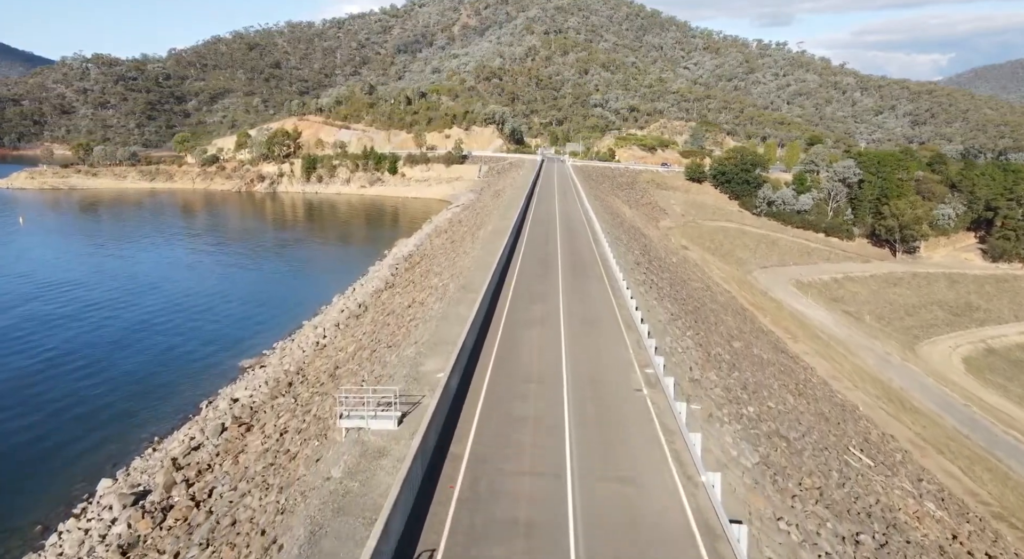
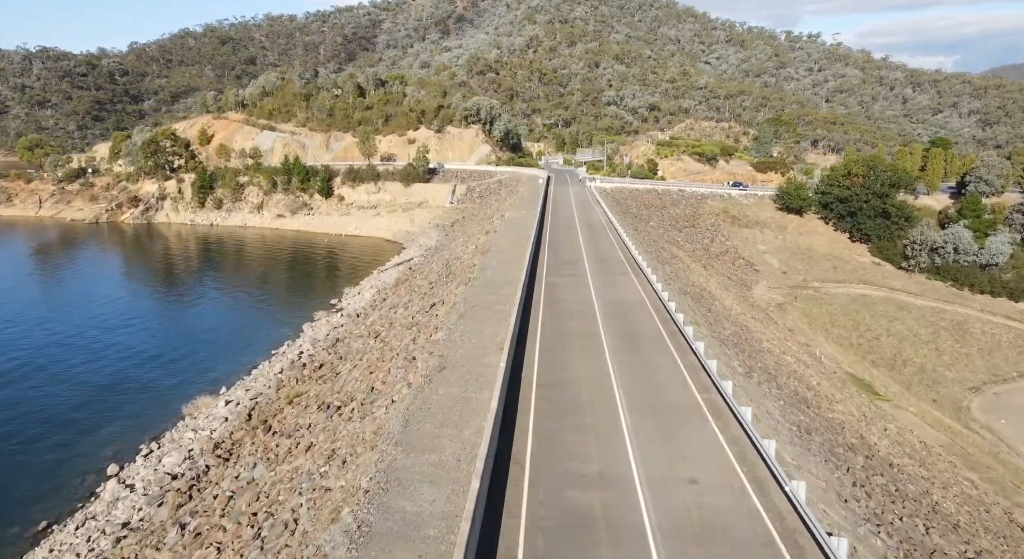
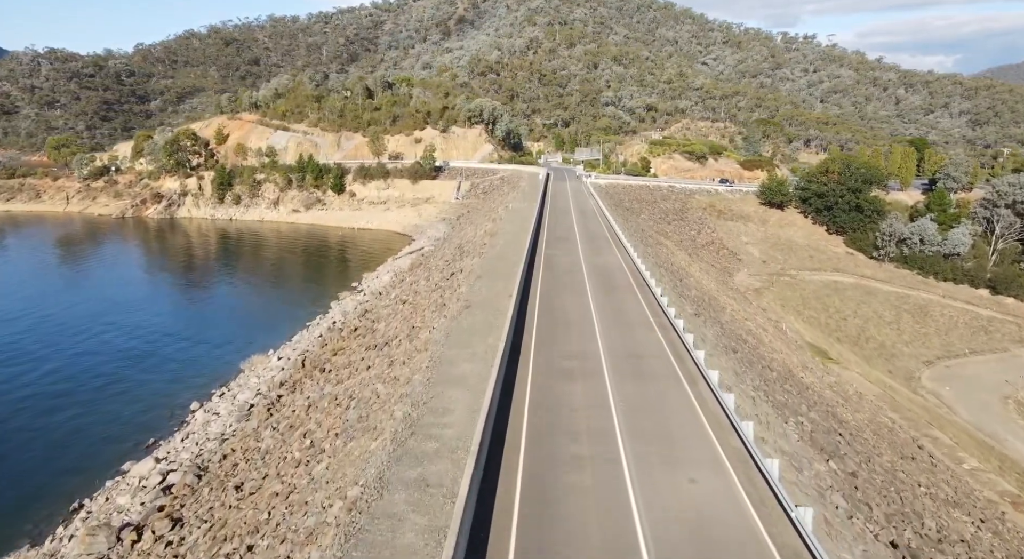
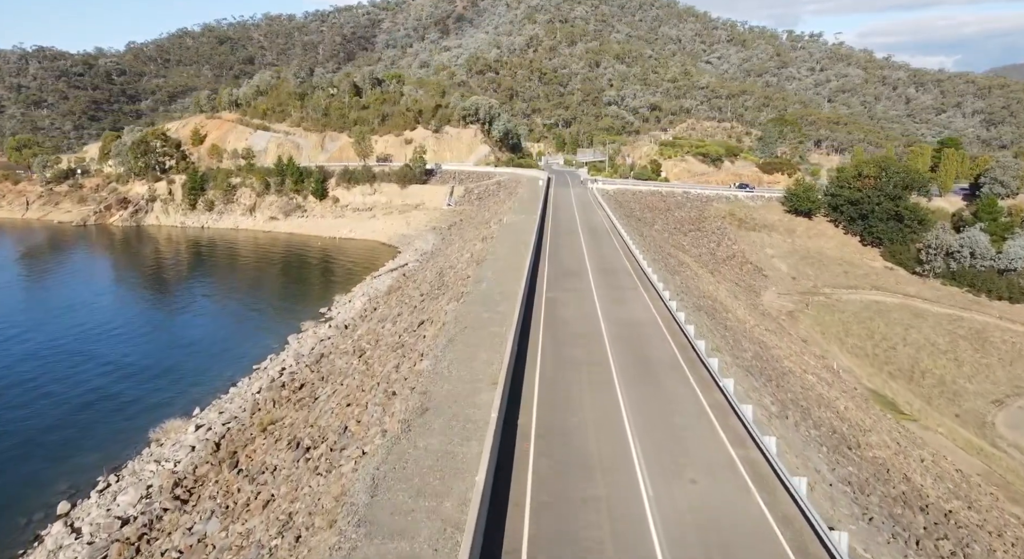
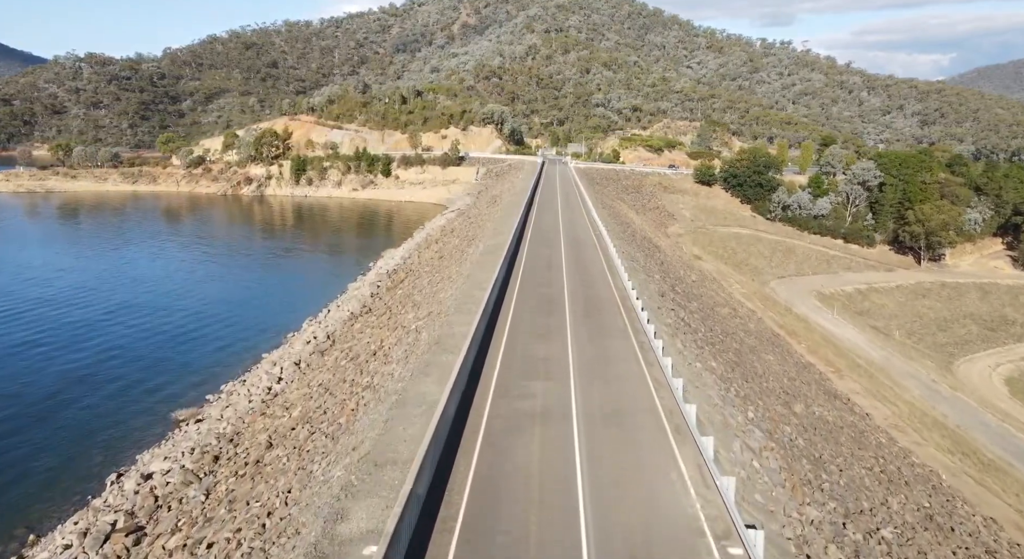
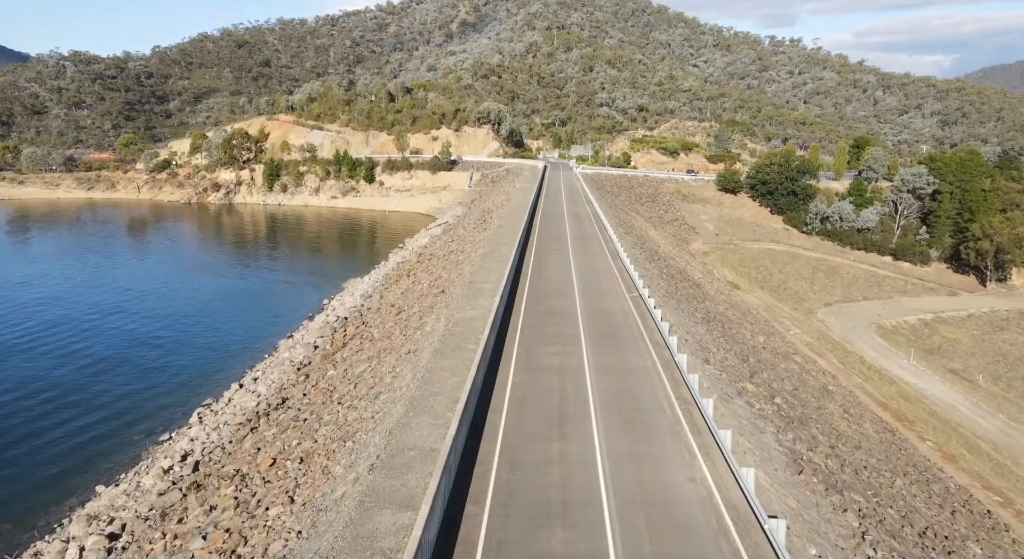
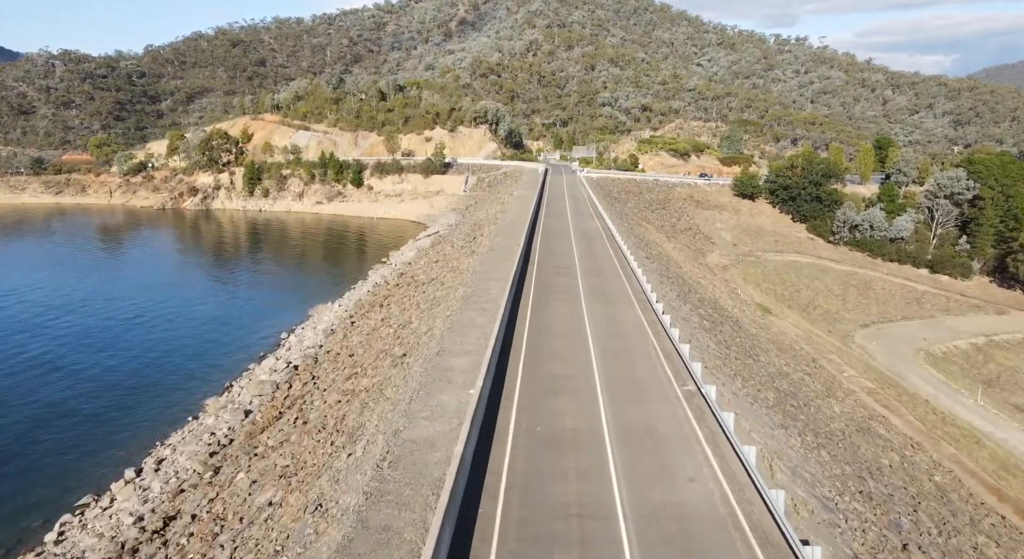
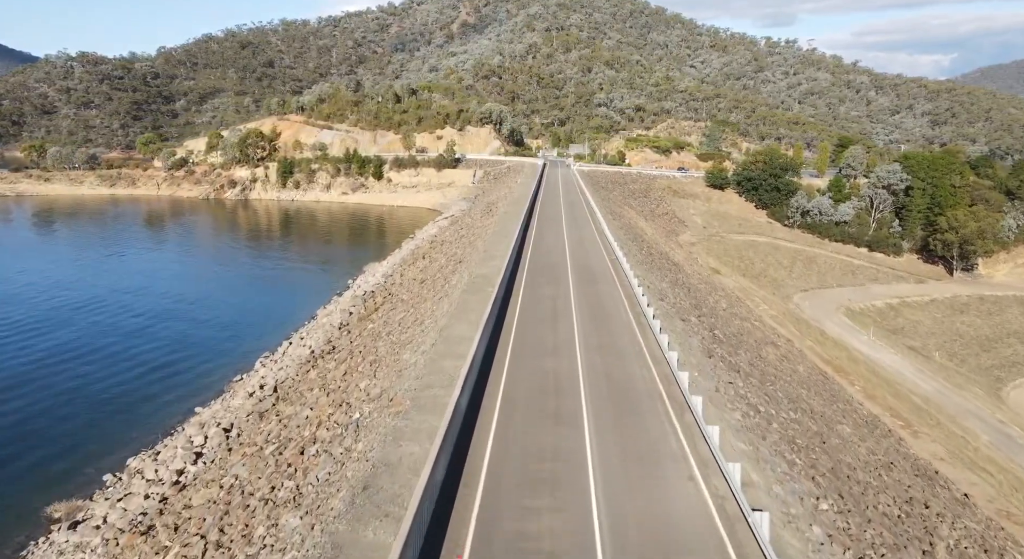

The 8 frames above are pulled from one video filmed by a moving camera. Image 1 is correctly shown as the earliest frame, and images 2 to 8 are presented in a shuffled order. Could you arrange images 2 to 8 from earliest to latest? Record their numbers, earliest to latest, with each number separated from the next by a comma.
5, 8, 6, 7, 3, 2, 4
